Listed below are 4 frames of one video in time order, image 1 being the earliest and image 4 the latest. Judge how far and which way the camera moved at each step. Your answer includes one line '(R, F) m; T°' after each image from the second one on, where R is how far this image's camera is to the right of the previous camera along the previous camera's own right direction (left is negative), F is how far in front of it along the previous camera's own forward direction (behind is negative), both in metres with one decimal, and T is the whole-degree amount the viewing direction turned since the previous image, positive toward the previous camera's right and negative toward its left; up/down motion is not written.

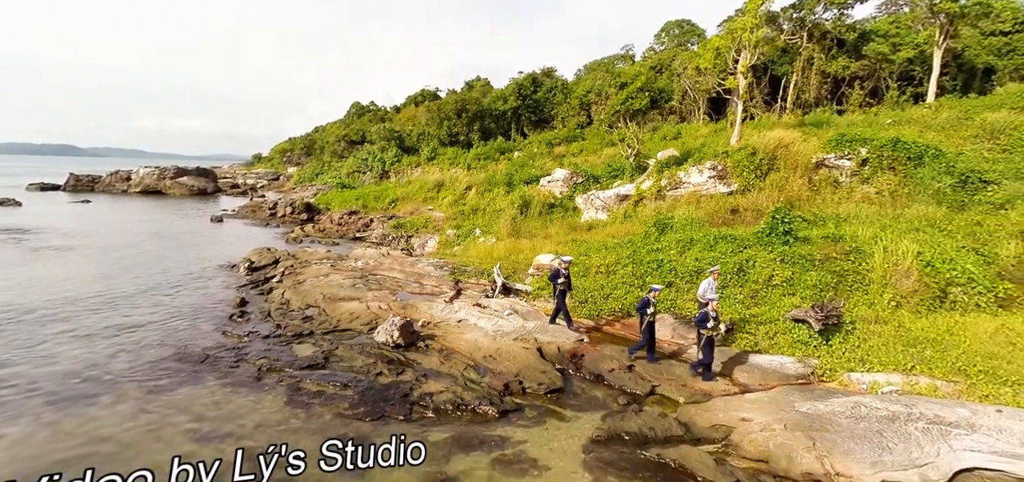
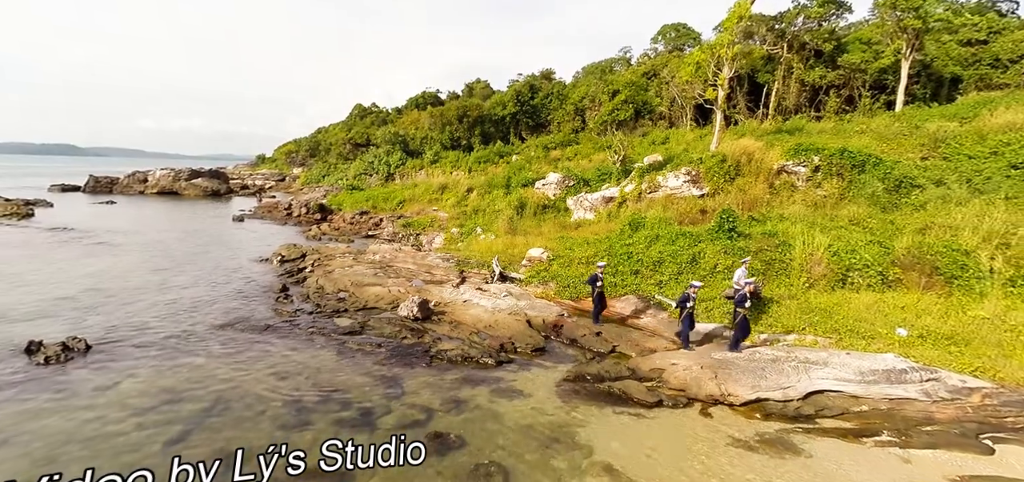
(+0.2, -3.2) m; 0°
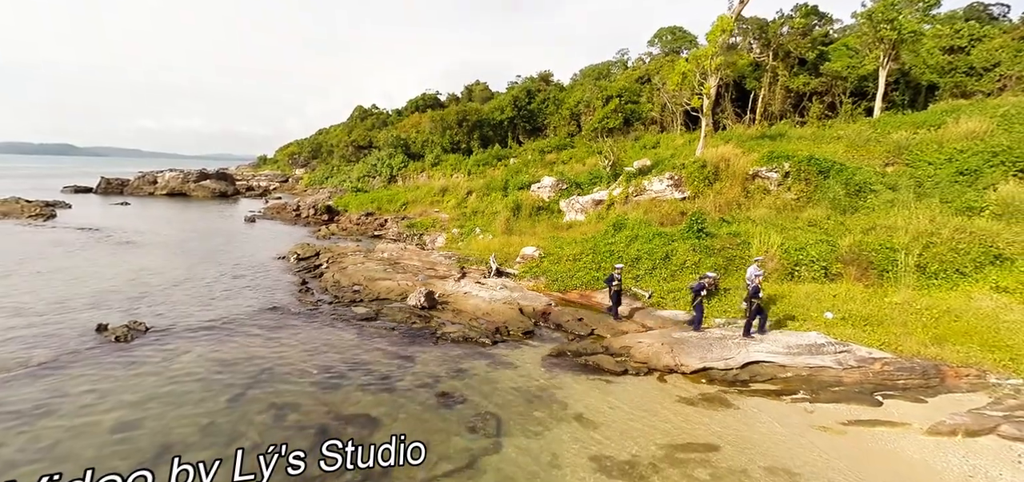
(+0.2, -2.3) m; 0°
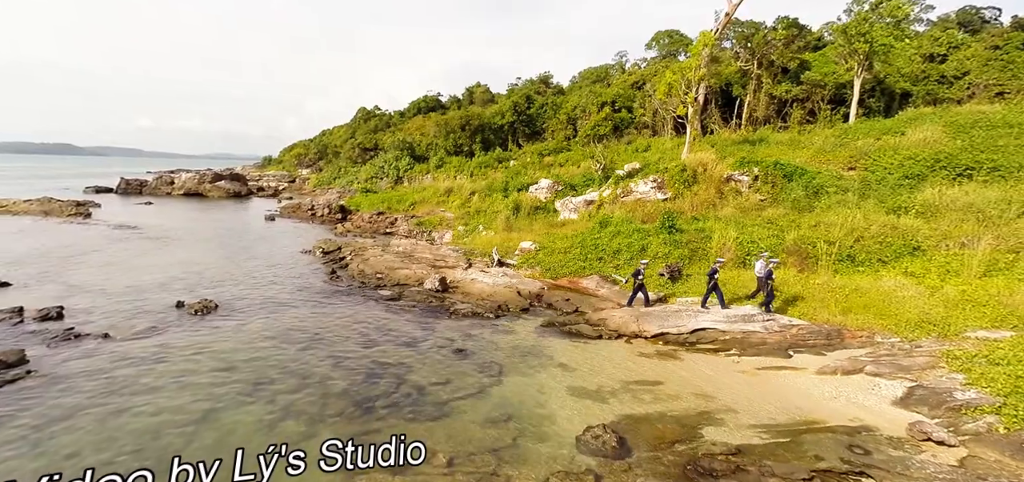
(0.0, -3.5) m; 0°
